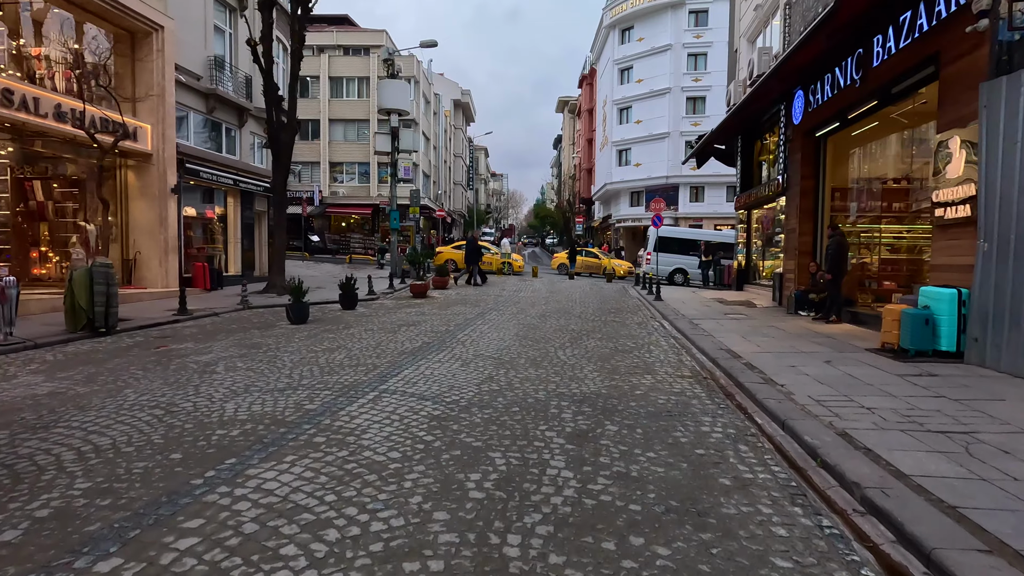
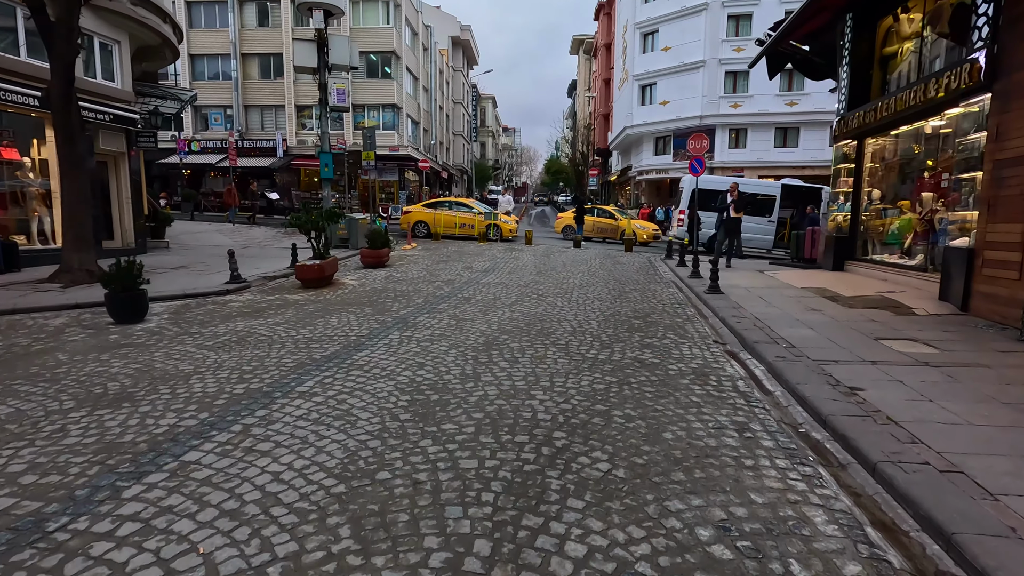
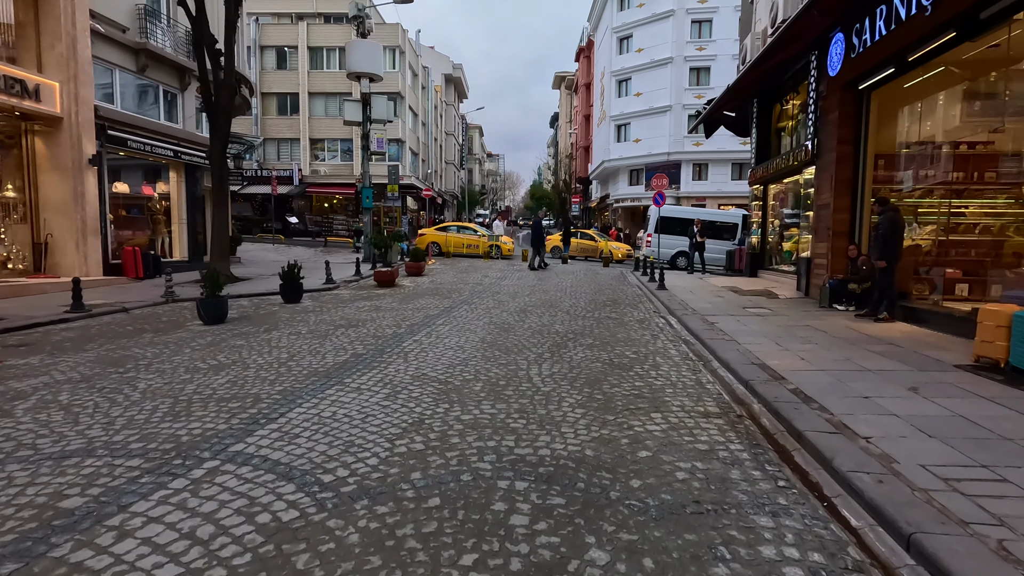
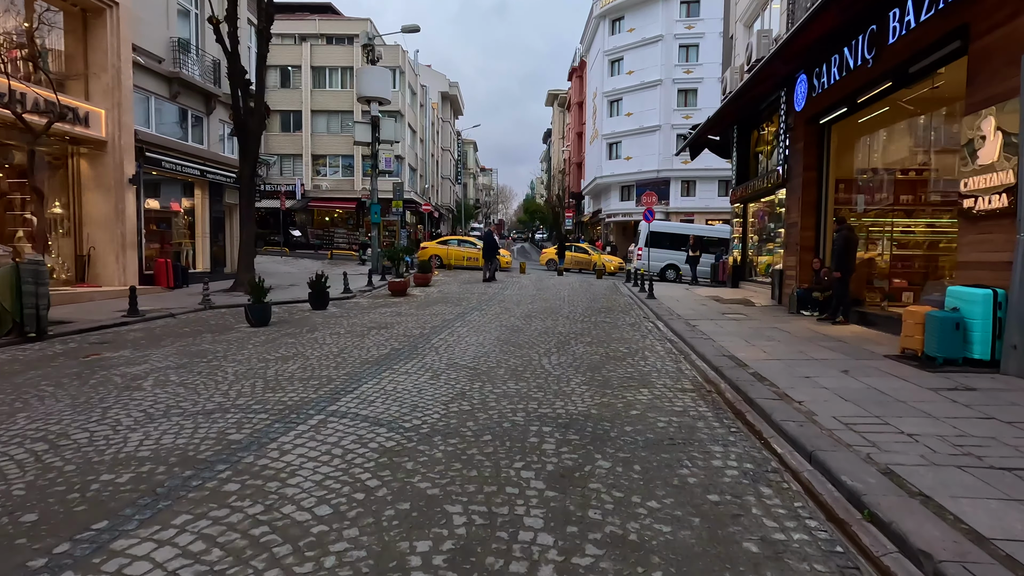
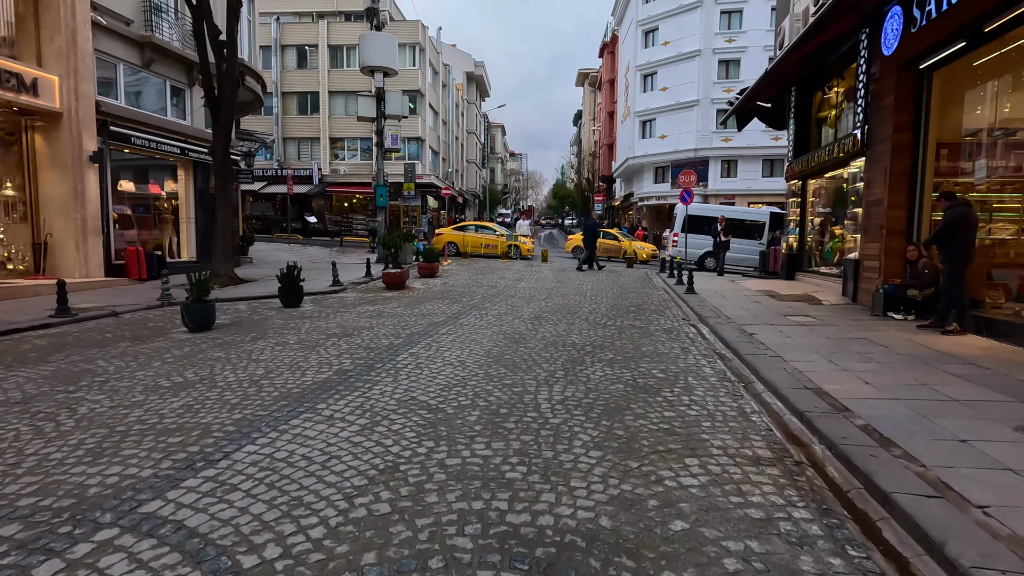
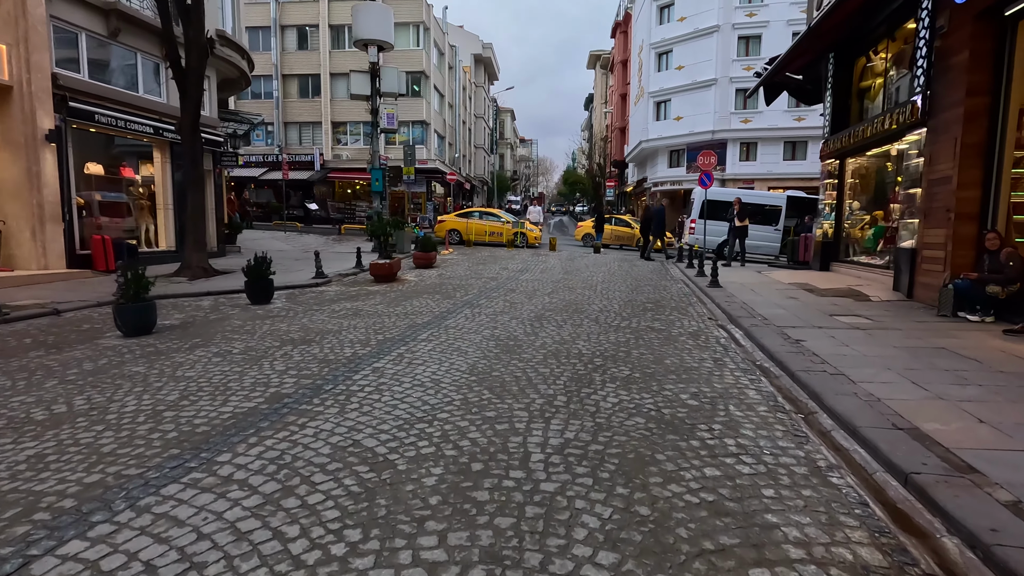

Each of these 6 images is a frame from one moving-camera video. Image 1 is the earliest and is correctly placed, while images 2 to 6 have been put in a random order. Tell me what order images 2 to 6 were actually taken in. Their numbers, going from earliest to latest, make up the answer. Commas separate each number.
4, 3, 5, 6, 2
